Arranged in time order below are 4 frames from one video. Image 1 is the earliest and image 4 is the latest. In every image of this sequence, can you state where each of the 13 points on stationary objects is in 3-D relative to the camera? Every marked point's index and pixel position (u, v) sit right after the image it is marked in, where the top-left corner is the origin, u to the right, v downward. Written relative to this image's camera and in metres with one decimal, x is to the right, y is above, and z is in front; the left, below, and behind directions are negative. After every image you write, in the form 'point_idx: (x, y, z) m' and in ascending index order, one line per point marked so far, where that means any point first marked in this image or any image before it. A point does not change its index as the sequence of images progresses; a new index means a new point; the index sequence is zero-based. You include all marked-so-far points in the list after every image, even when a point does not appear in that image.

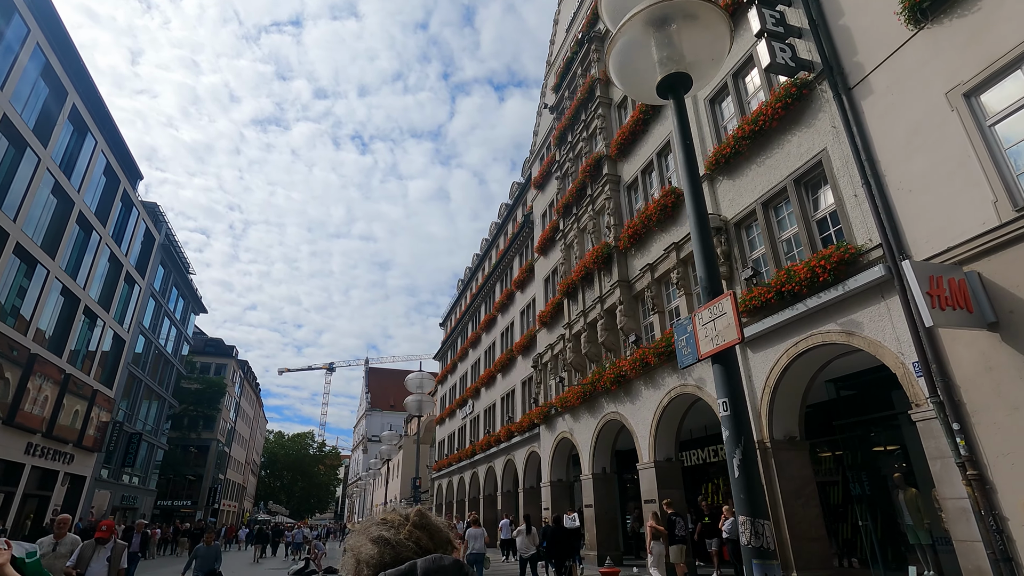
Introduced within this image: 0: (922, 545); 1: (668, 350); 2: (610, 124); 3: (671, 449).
0: (+8.1, -5.2, +10.8) m
1: (+4.0, -1.6, +14.1) m
2: (+3.6, +5.9, +19.5) m
3: (+4.4, -4.5, +14.9) m
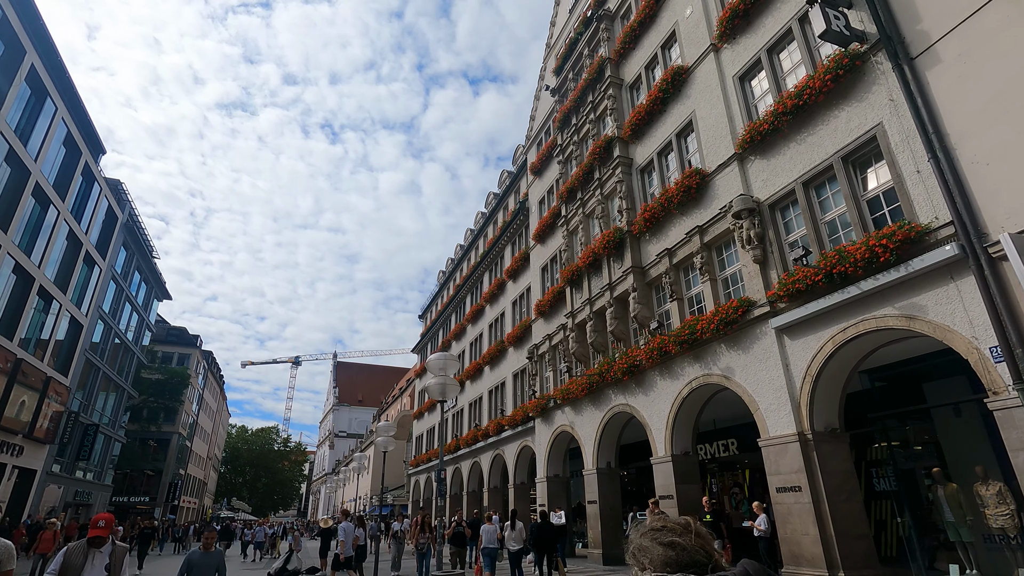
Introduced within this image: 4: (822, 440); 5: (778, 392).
0: (+8.6, -4.9, +10.4) m
1: (+4.4, -1.2, +13.5) m
2: (+3.8, +6.3, +18.8) m
3: (+4.6, -4.1, +14.3) m
4: (+6.0, -2.9, +10.5) m
5: (+5.5, -2.2, +11.3) m
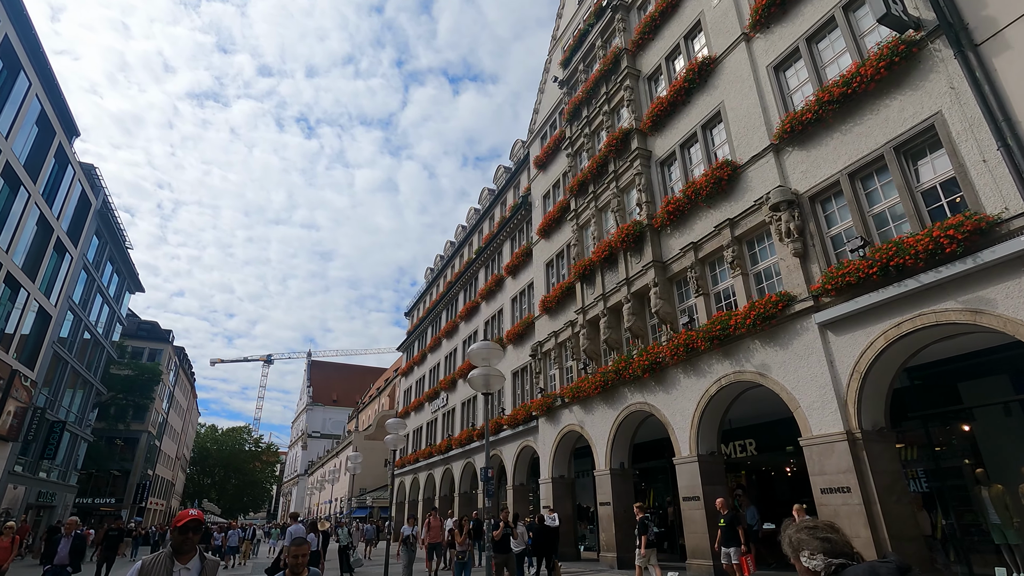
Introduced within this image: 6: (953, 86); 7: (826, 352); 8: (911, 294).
0: (+9.3, -4.9, +10.2) m
1: (+5.0, -1.1, +13.0) m
2: (+4.3, +6.5, +18.3) m
3: (+5.2, -3.9, +13.9) m
4: (+6.7, -2.8, +10.2) m
5: (+6.2, -2.1, +10.9) m
6: (+7.7, +3.5, +9.5) m
7: (+6.3, -1.3, +11.0) m
8: (+7.0, -0.1, +9.6) m
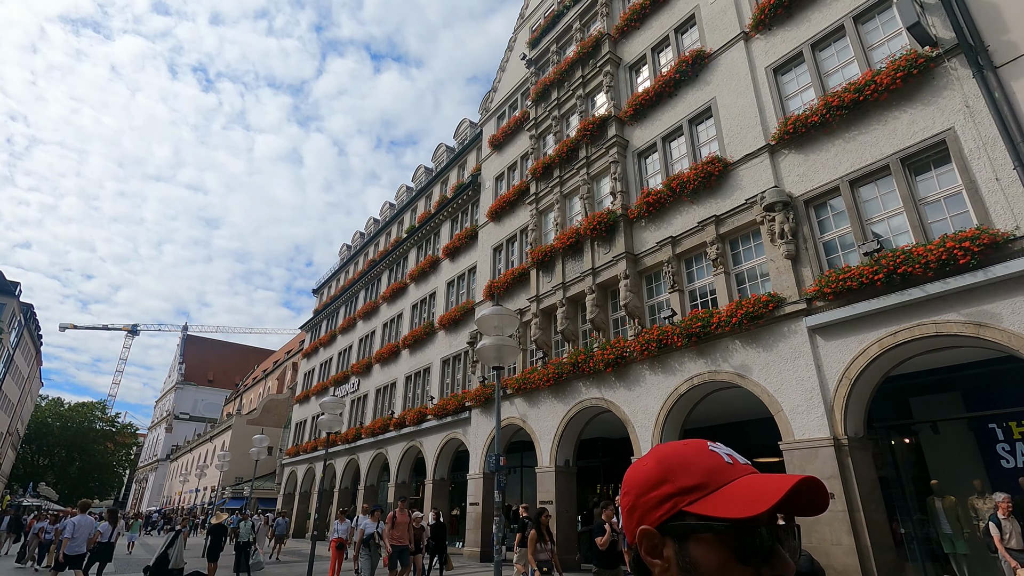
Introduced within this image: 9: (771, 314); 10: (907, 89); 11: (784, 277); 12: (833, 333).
0: (+8.7, -5.2, +10.6) m
1: (+4.4, -1.0, +12.6) m
2: (+3.4, +6.7, +17.8) m
3: (+4.1, -3.8, +13.5) m
4: (+6.4, -2.9, +10.1) m
5: (+5.9, -2.1, +10.8) m
6: (+8.2, +3.3, +9.7) m
7: (+6.0, -1.4, +10.9) m
8: (+7.1, -0.3, +9.6) m
9: (+5.5, -0.6, +11.6) m
10: (+7.7, +3.9, +10.6) m
11: (+5.9, +0.2, +11.7) m
12: (+6.3, -0.9, +10.7) m
